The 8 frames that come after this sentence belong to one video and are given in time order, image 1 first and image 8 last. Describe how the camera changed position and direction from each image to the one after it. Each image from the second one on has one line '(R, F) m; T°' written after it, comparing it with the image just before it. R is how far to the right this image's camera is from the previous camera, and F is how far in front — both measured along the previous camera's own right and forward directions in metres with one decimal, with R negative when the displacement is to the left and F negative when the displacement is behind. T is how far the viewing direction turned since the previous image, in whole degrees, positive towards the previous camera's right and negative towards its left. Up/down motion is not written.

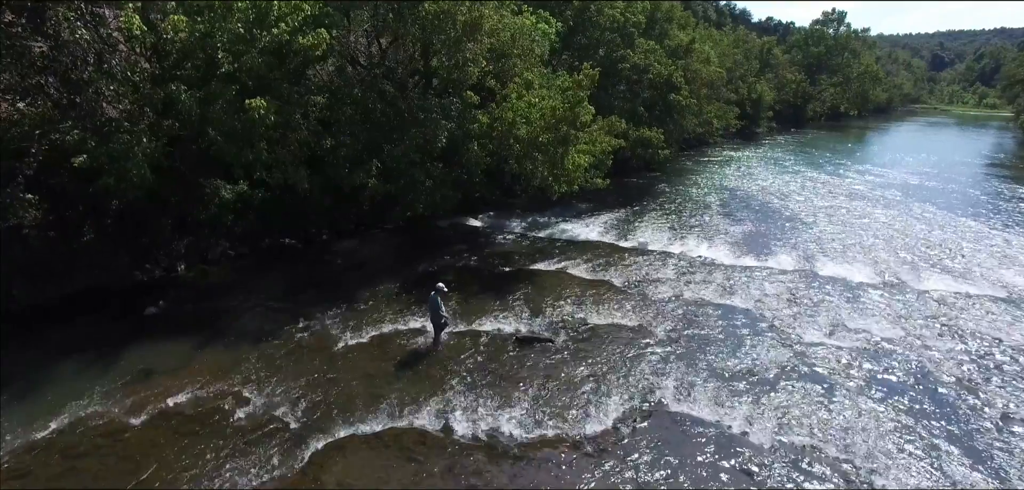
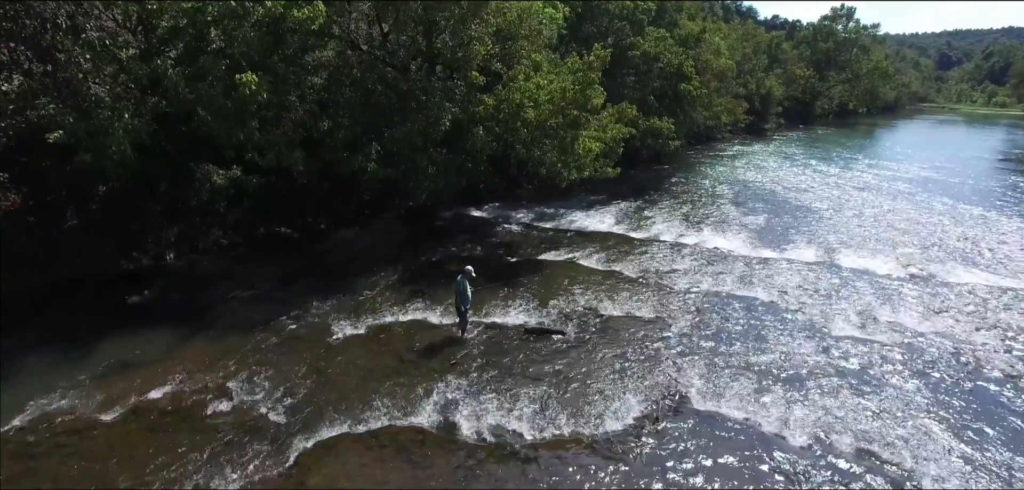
(-0.1, +0.9) m; 0°
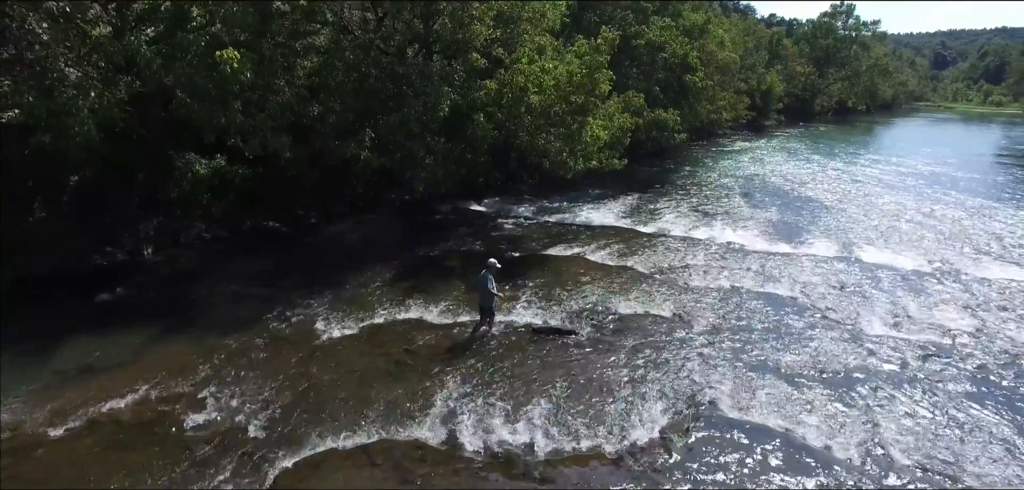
(-0.2, +1.0) m; 0°
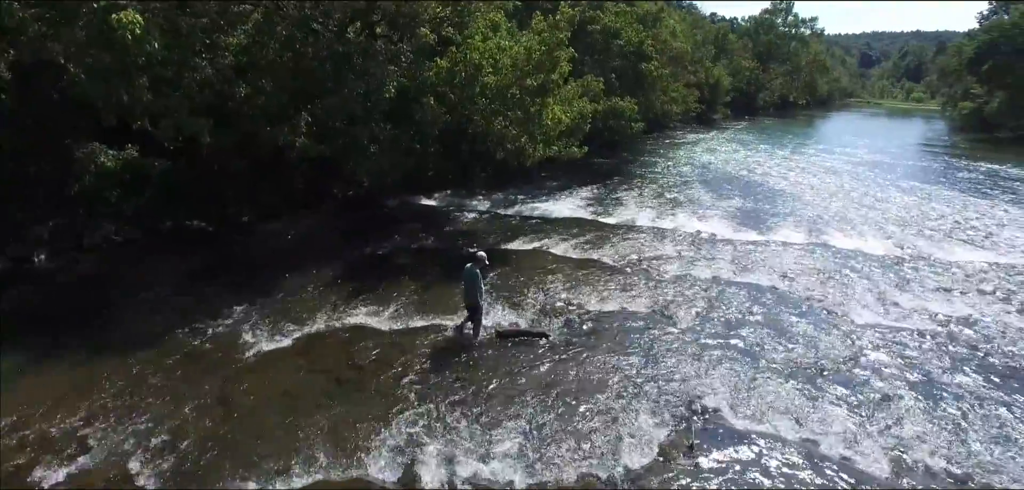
(-0.1, +1.4) m; +5°
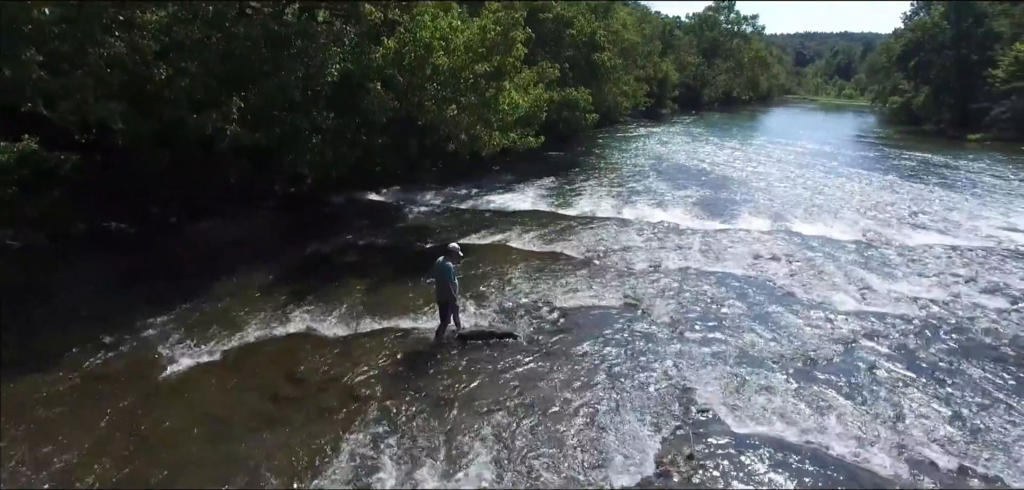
(-0.1, +0.9) m; +5°
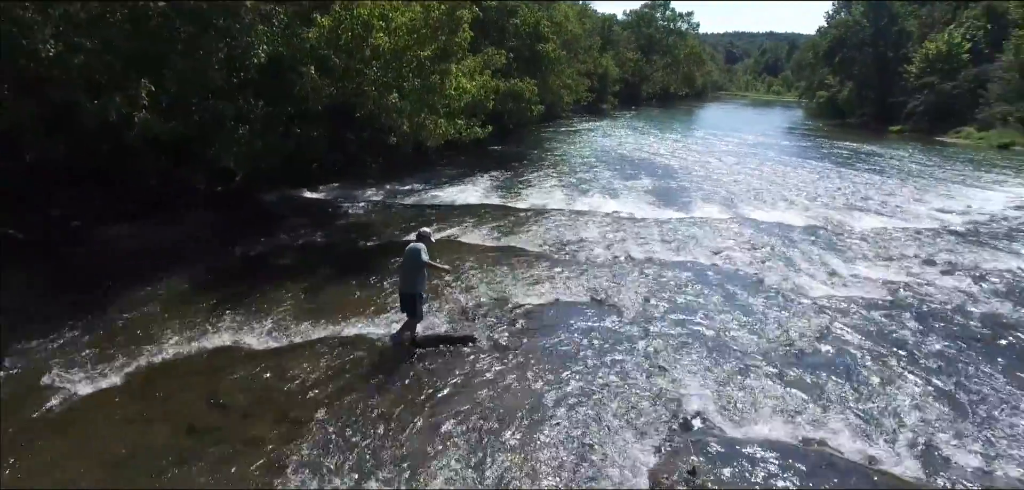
(-0.2, +0.9) m; +5°
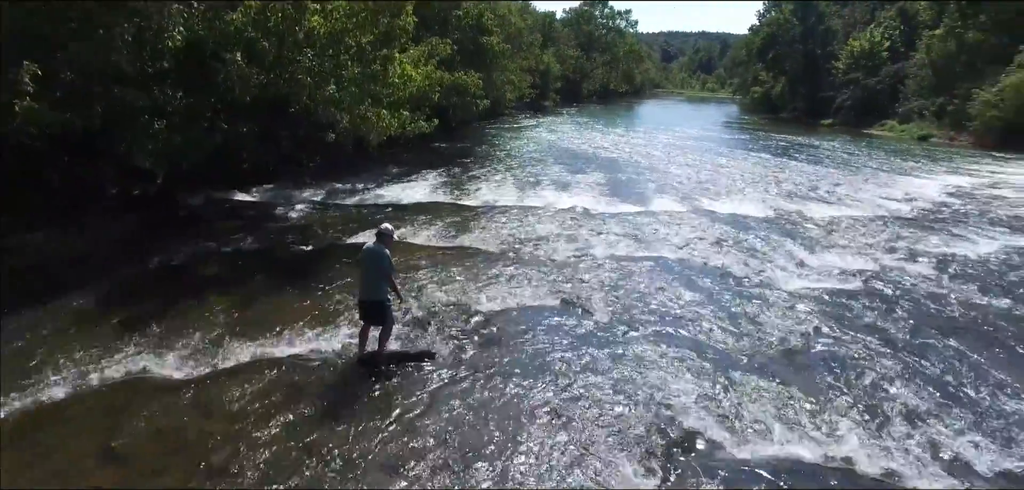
(-0.2, +0.9) m; +5°
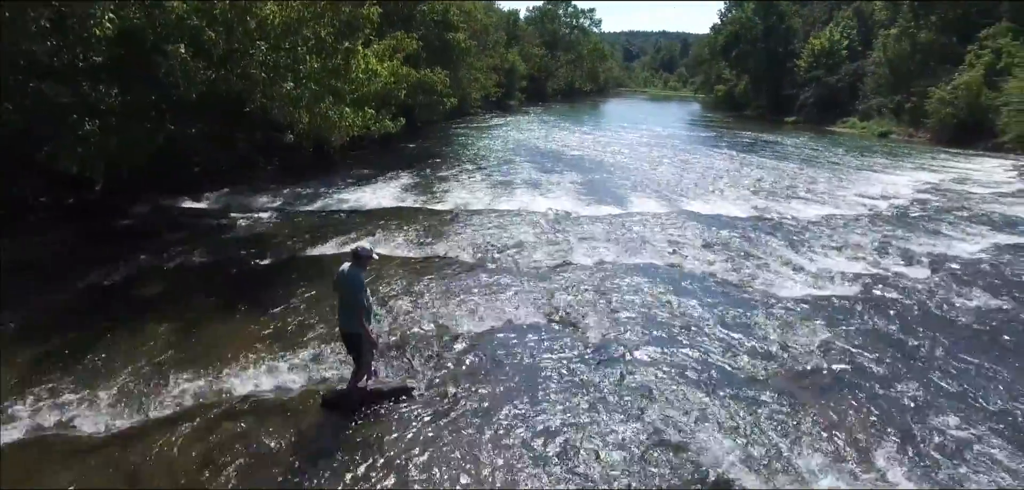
(-0.2, +0.9) m; +3°
